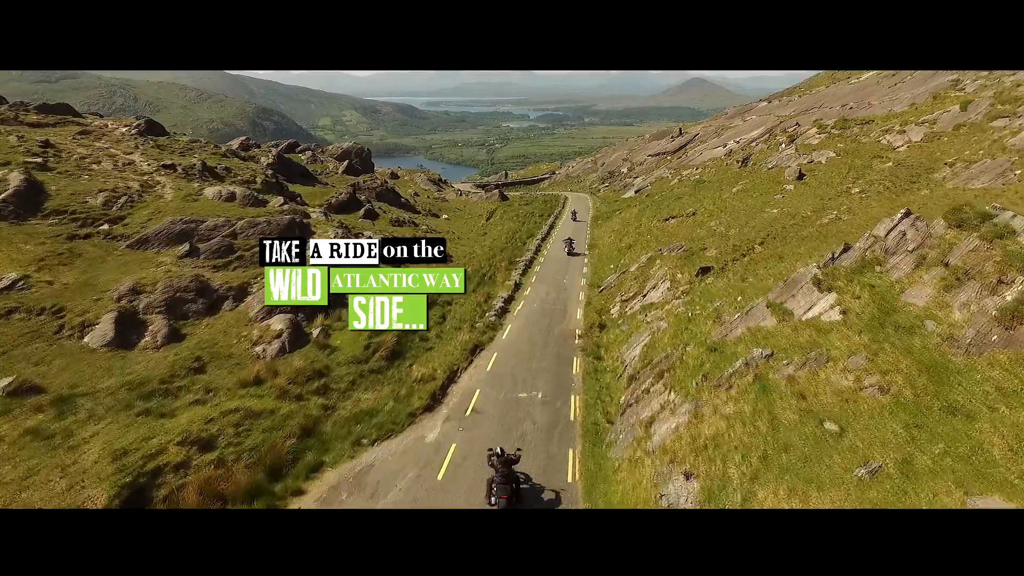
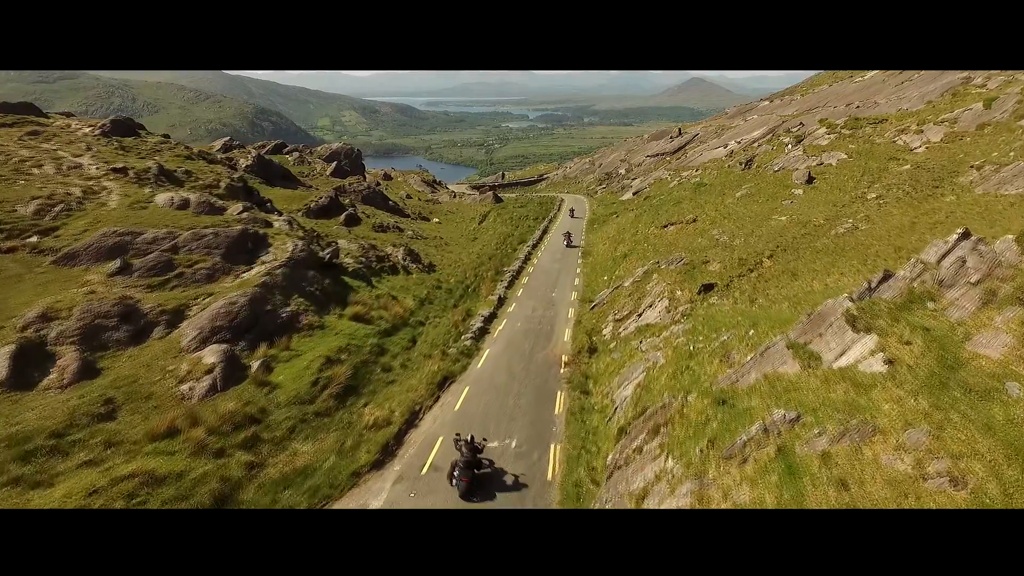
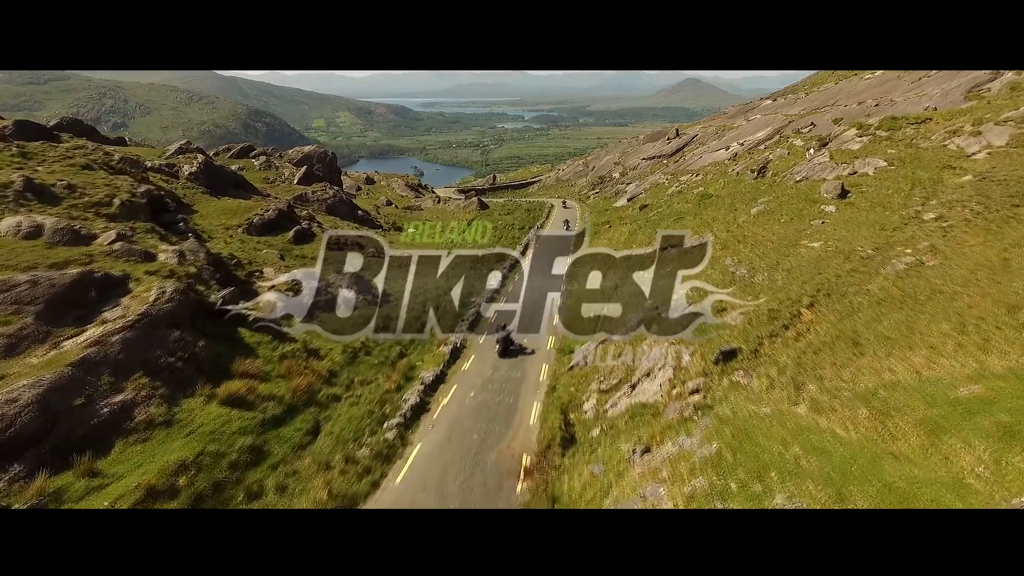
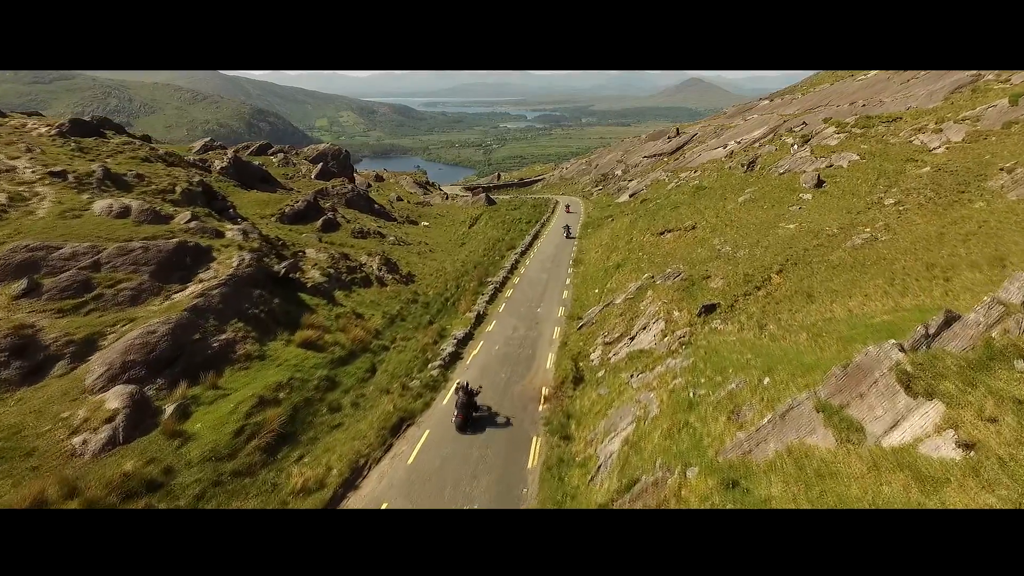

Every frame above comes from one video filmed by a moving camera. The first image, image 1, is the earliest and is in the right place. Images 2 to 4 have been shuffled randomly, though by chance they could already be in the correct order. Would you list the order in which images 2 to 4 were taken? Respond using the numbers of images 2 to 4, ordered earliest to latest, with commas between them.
2, 4, 3
